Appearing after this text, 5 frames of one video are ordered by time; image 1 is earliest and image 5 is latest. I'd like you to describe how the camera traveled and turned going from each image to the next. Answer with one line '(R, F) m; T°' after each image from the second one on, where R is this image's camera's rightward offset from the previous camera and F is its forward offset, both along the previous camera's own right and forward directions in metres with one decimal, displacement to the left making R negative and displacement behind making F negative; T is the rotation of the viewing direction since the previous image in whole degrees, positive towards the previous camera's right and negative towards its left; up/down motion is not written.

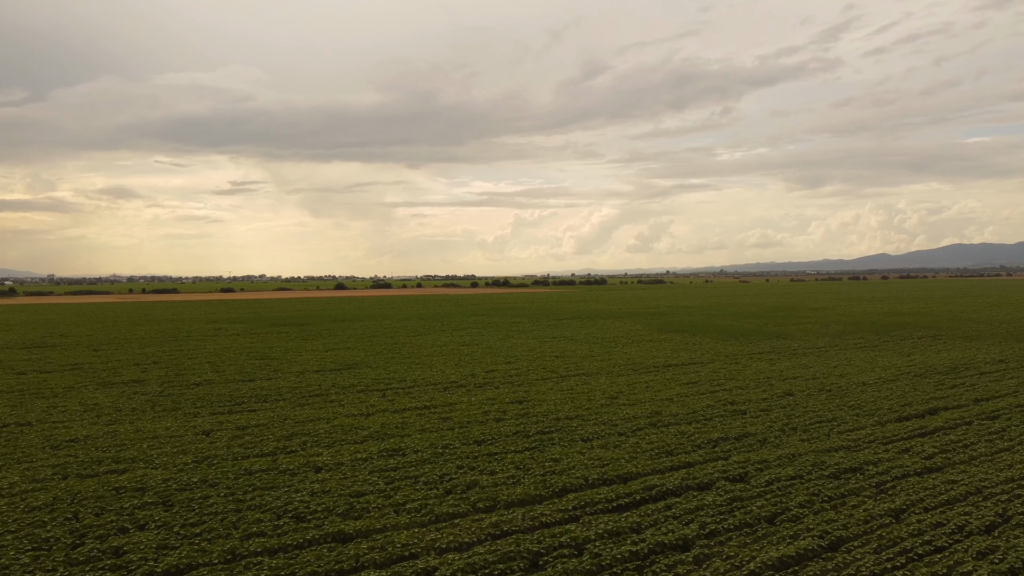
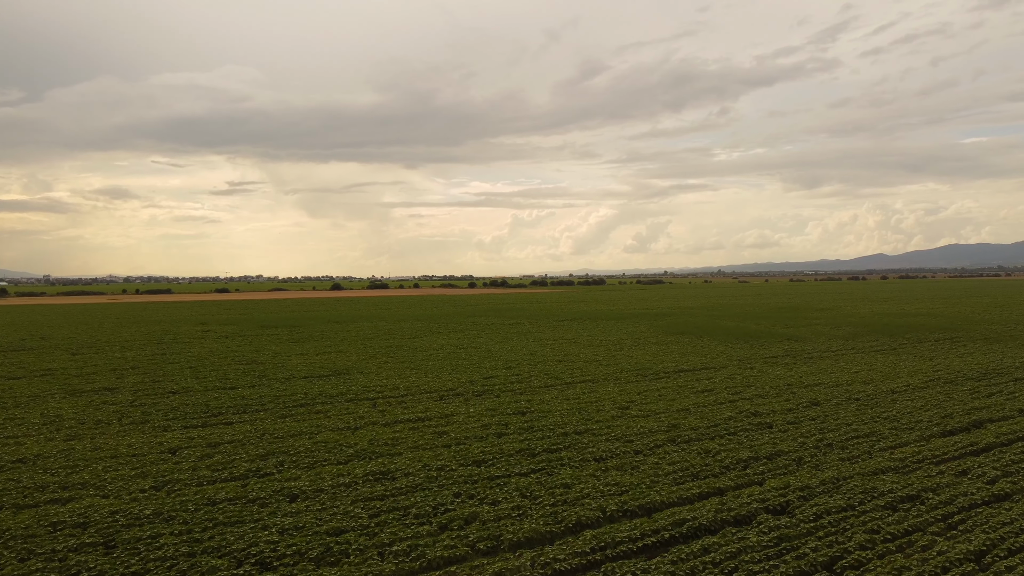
(-0.1, +1.5) m; 0°
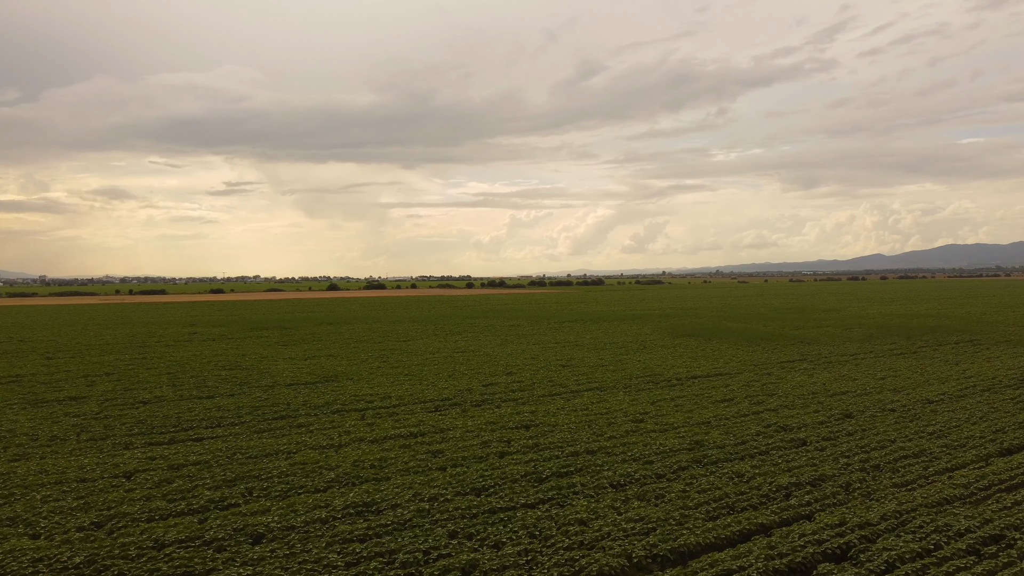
(-0.1, +1.6) m; 0°
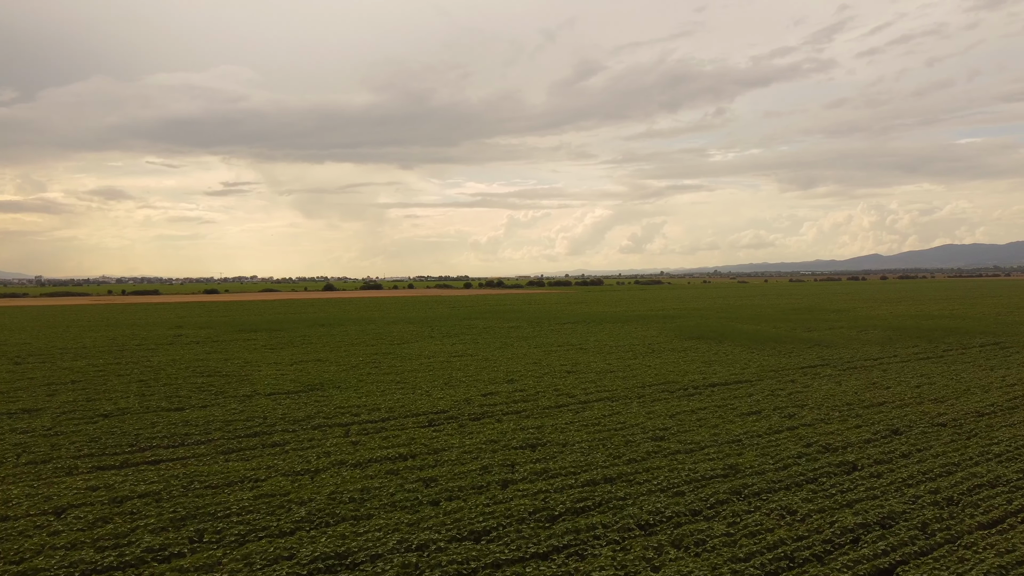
(-0.1, +1.8) m; 0°
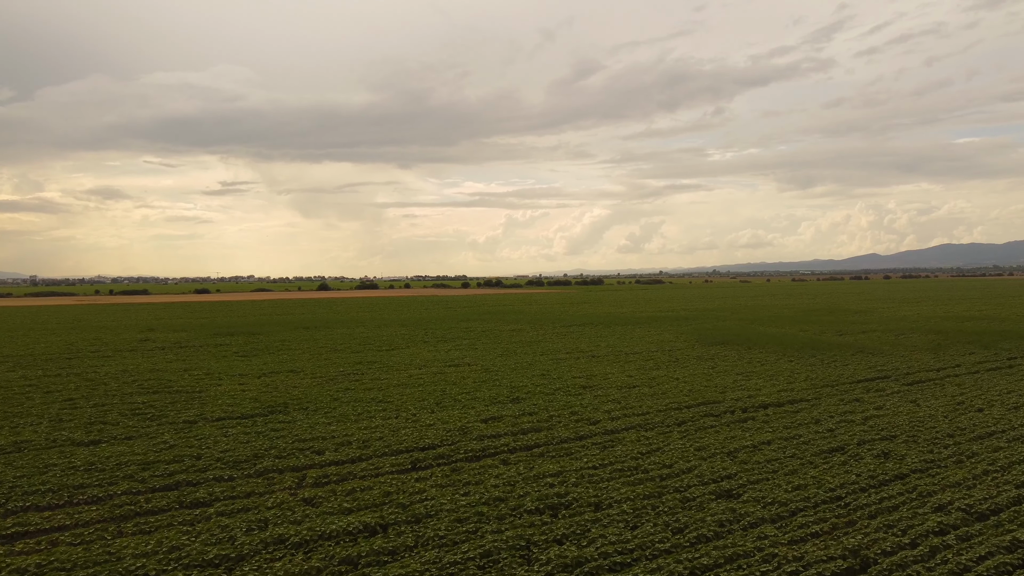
(-0.3, +3.7) m; 0°
